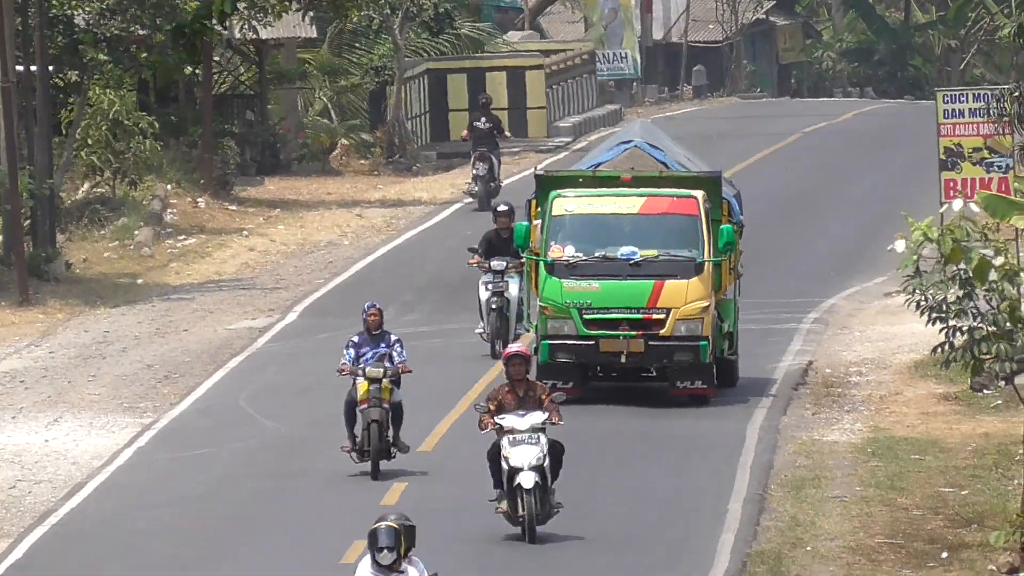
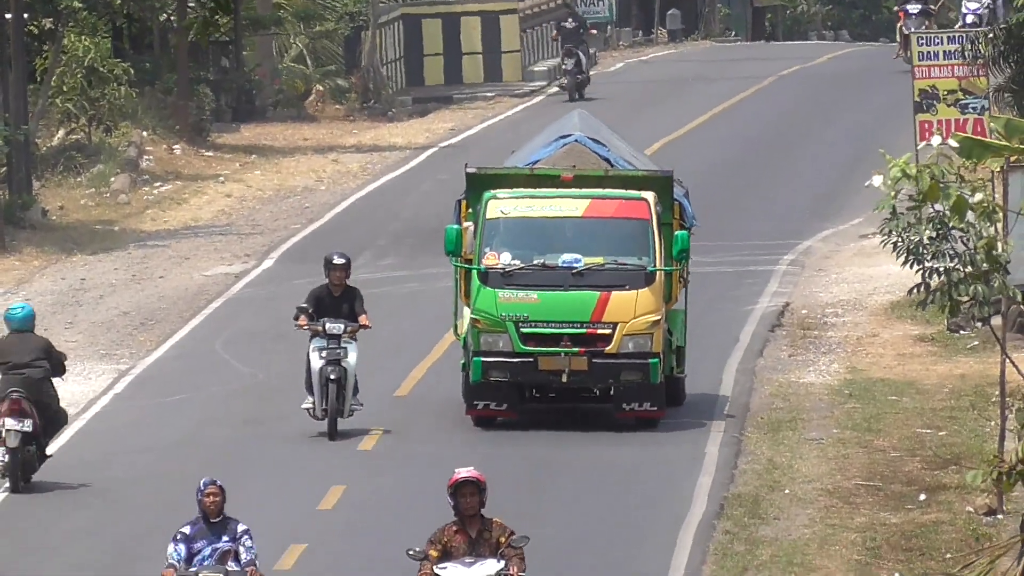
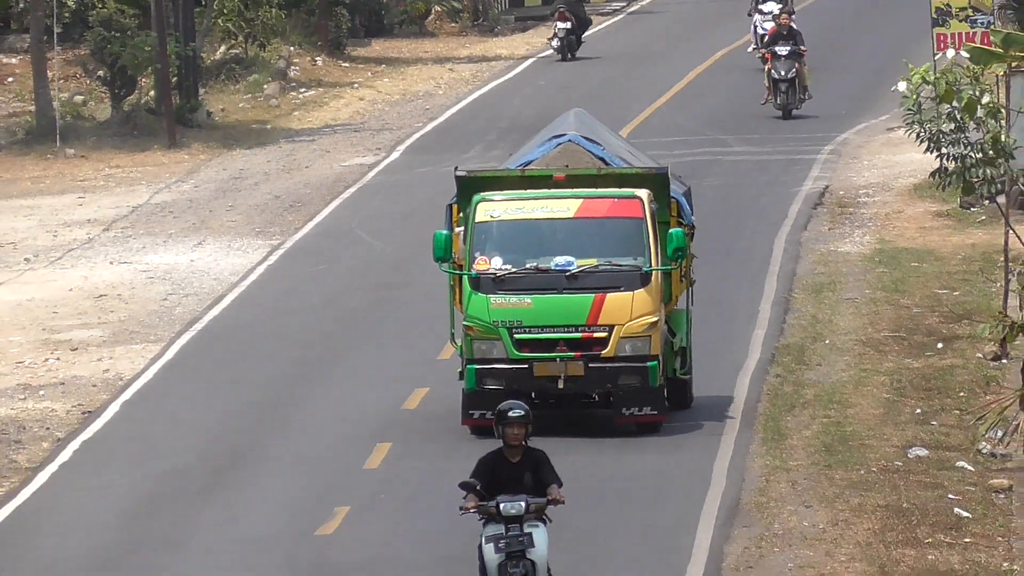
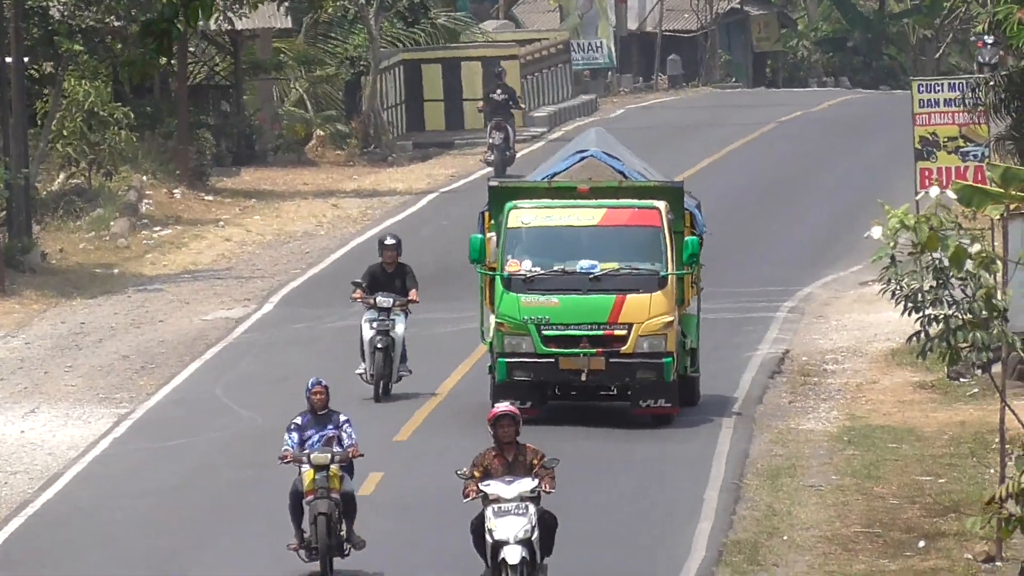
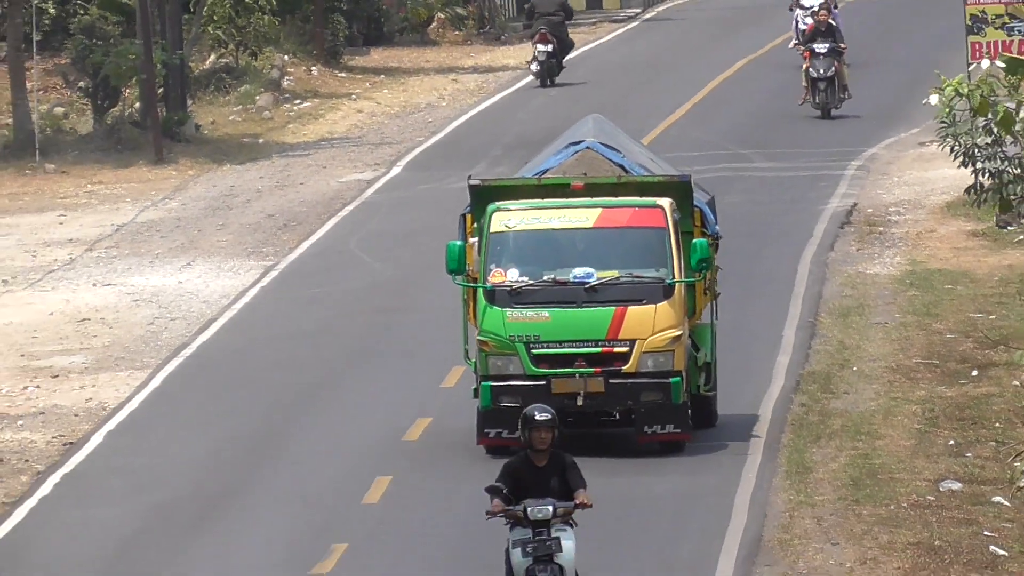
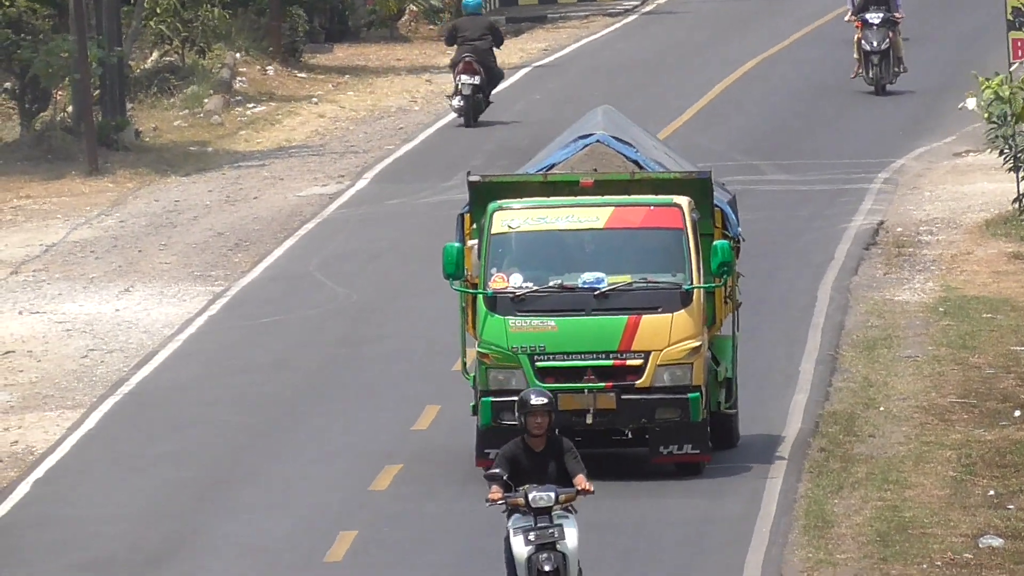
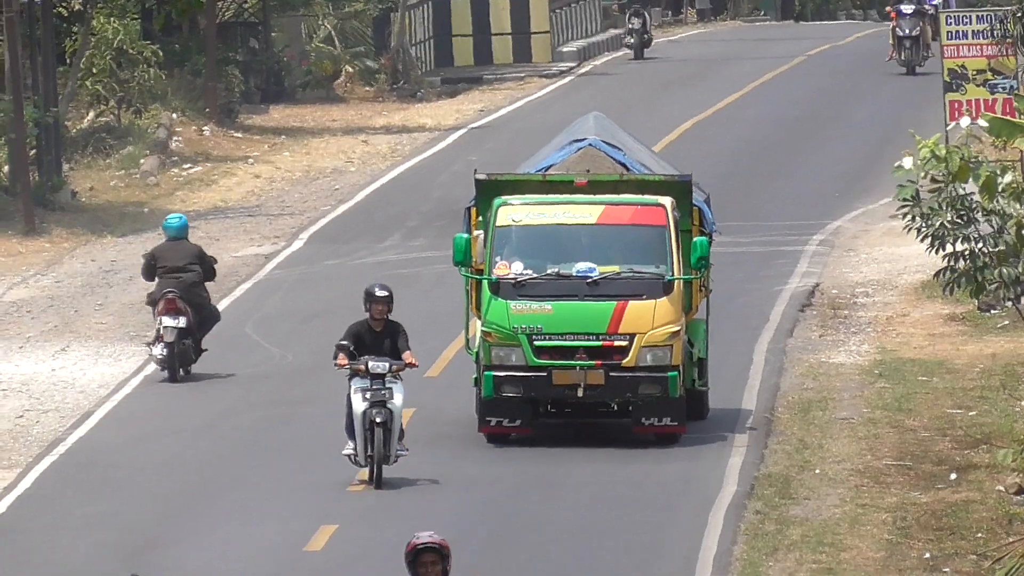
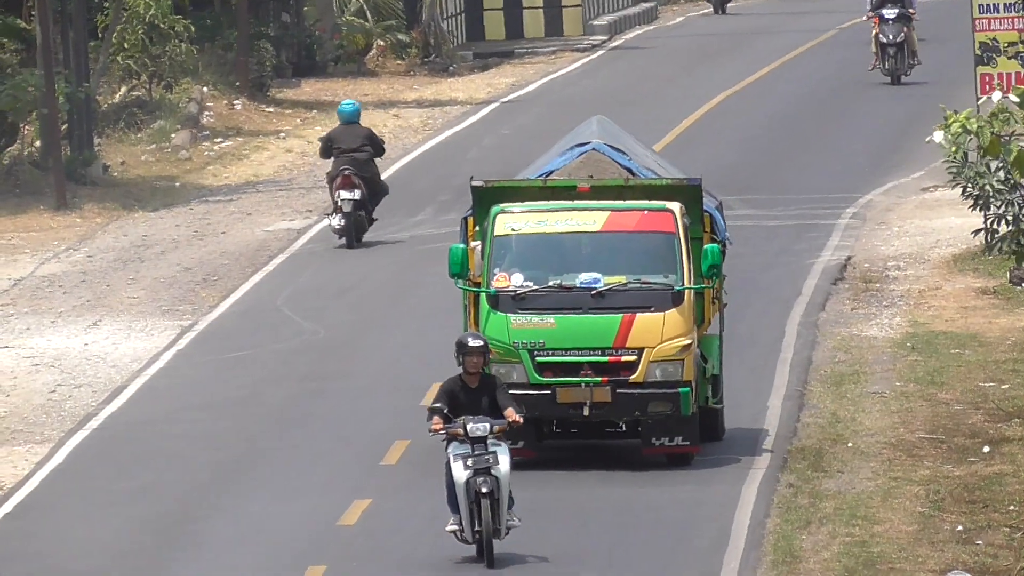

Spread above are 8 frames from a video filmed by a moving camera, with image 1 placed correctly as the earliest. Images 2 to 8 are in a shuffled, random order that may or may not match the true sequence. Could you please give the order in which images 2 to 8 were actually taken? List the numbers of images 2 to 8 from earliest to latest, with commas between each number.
4, 2, 7, 8, 6, 5, 3
